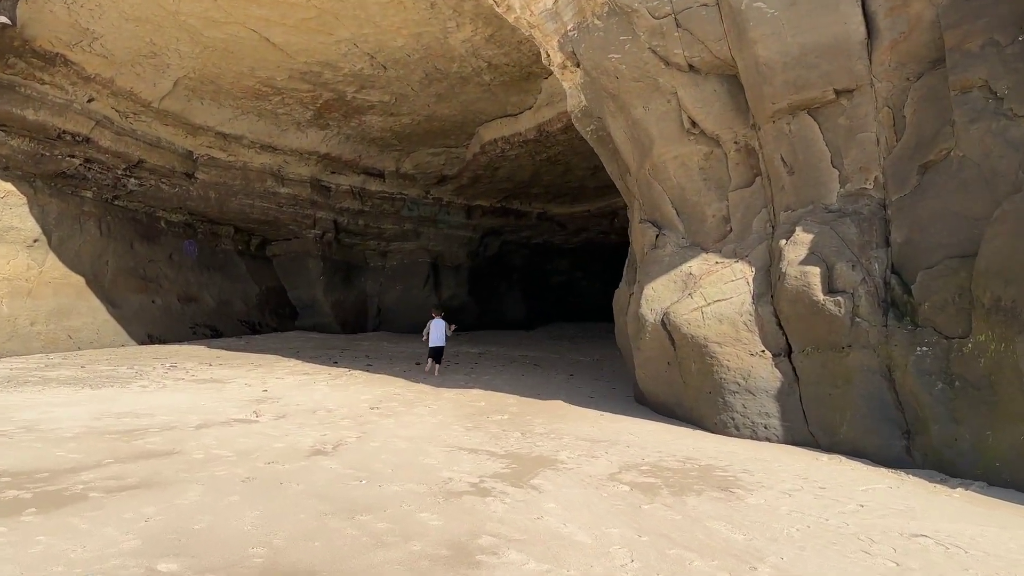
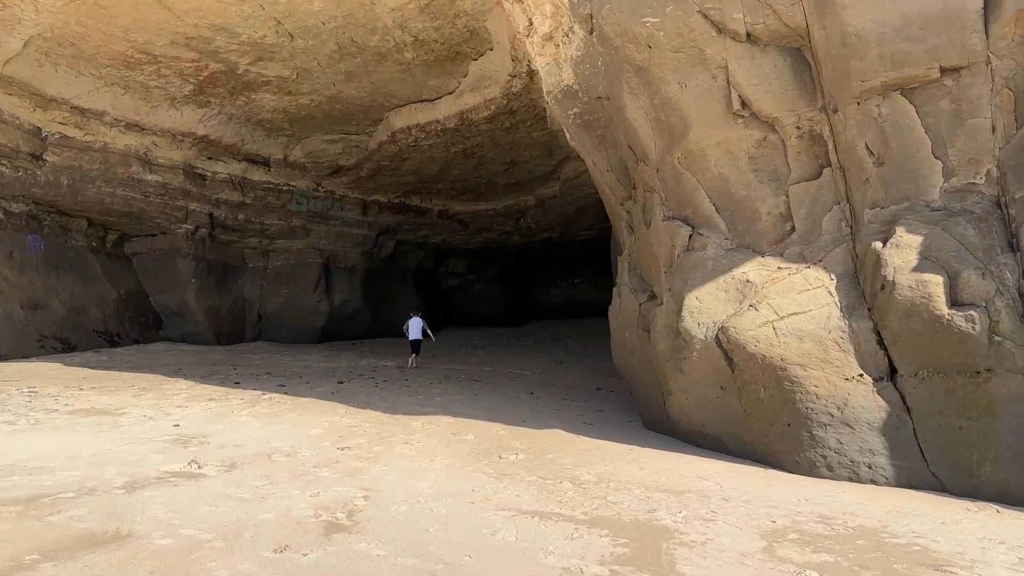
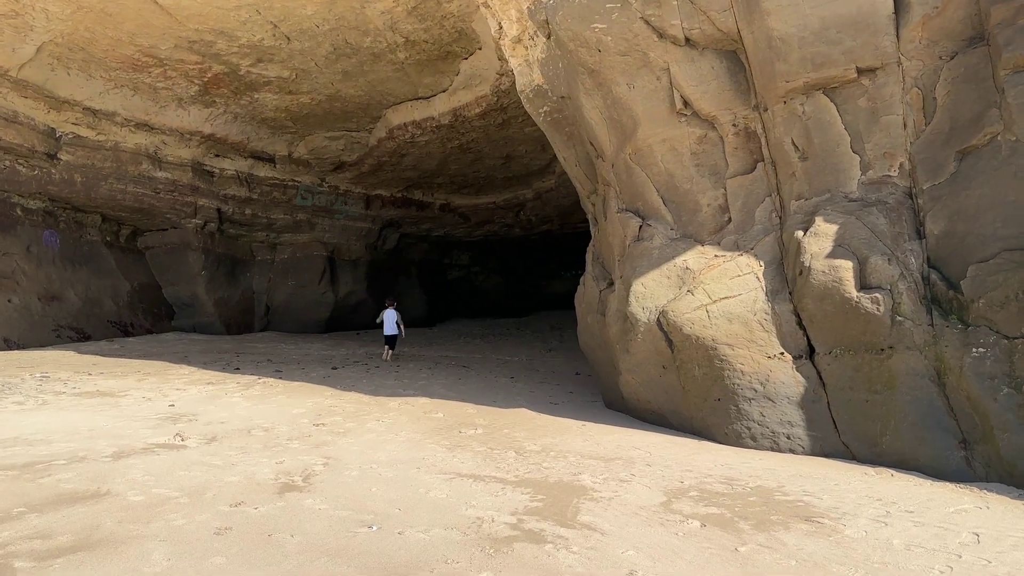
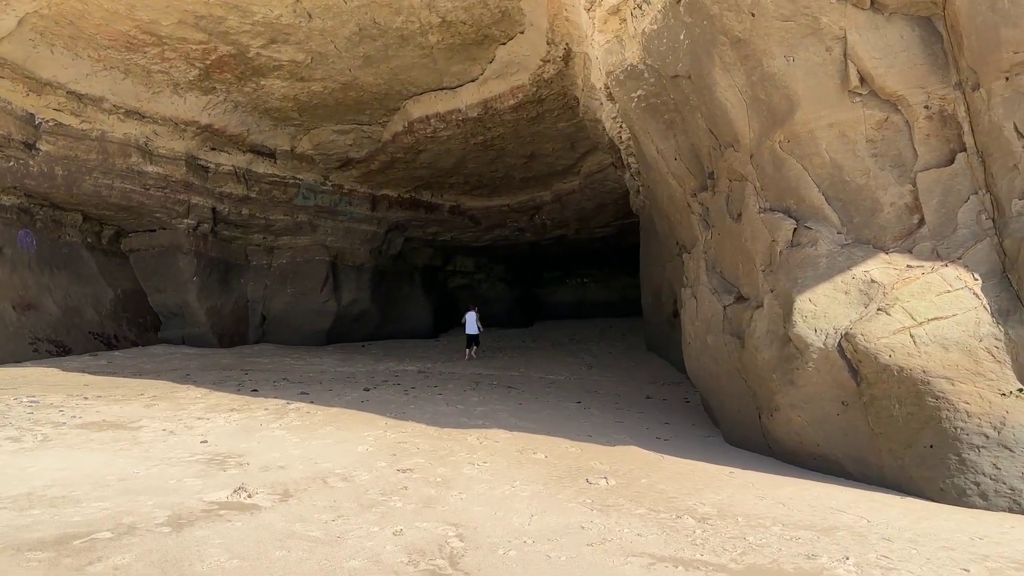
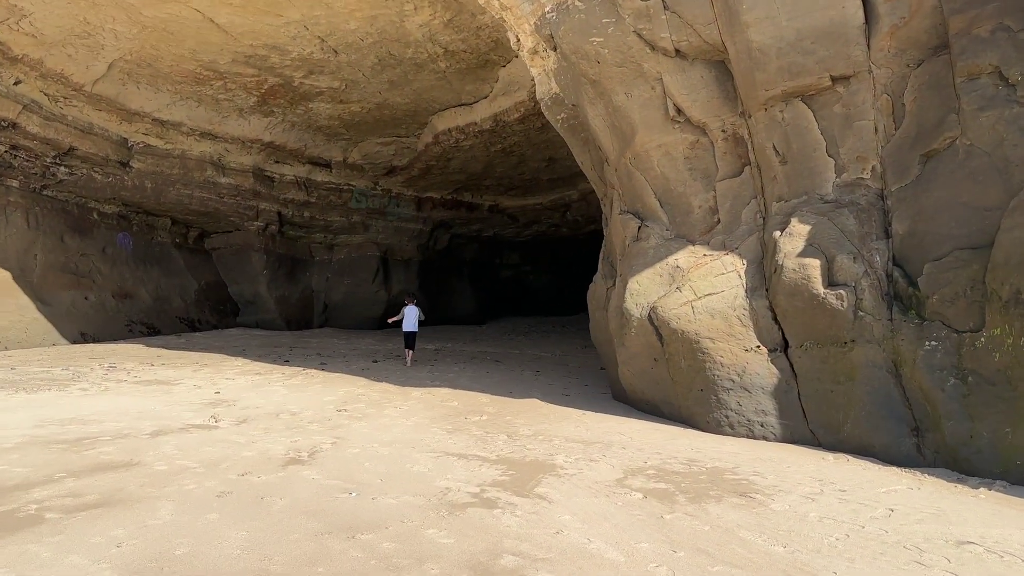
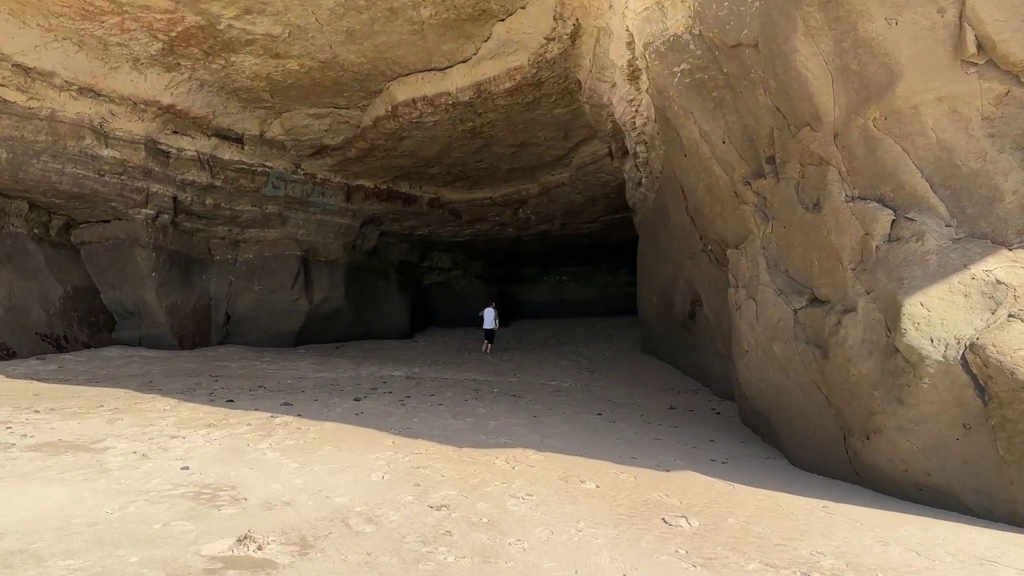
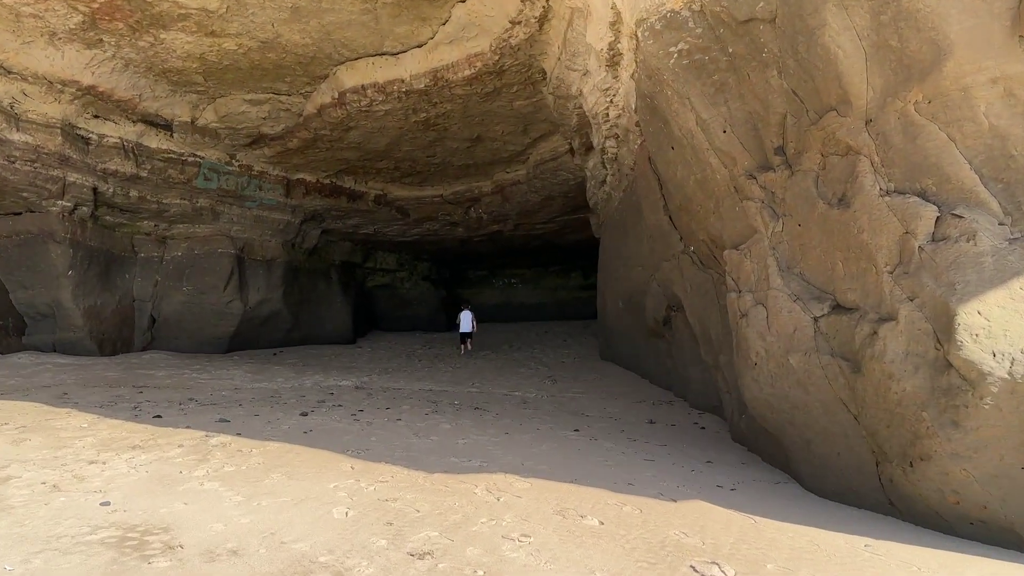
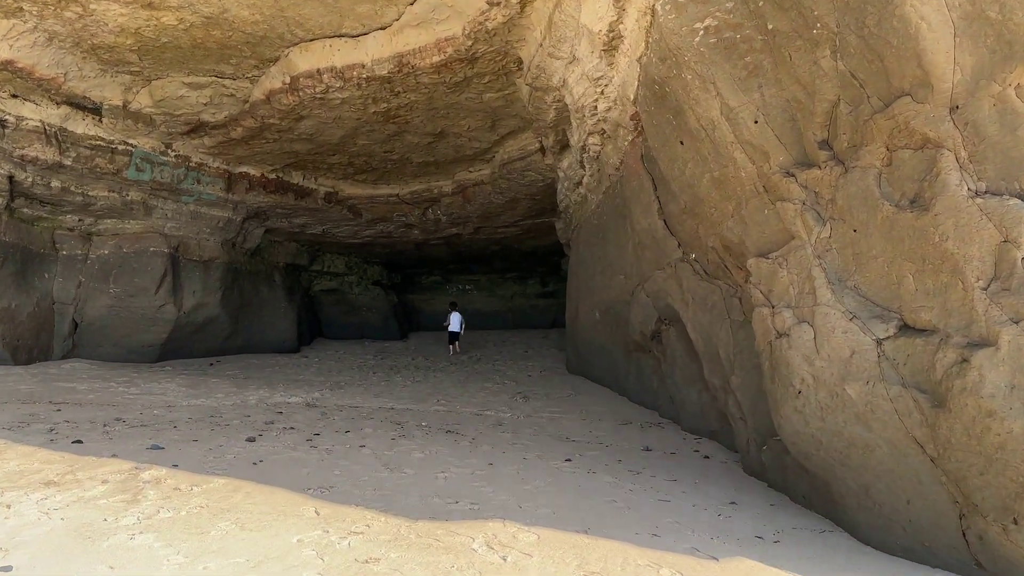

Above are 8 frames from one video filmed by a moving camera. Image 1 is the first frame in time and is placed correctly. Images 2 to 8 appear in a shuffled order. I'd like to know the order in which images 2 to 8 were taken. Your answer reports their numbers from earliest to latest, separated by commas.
5, 3, 2, 4, 6, 7, 8
